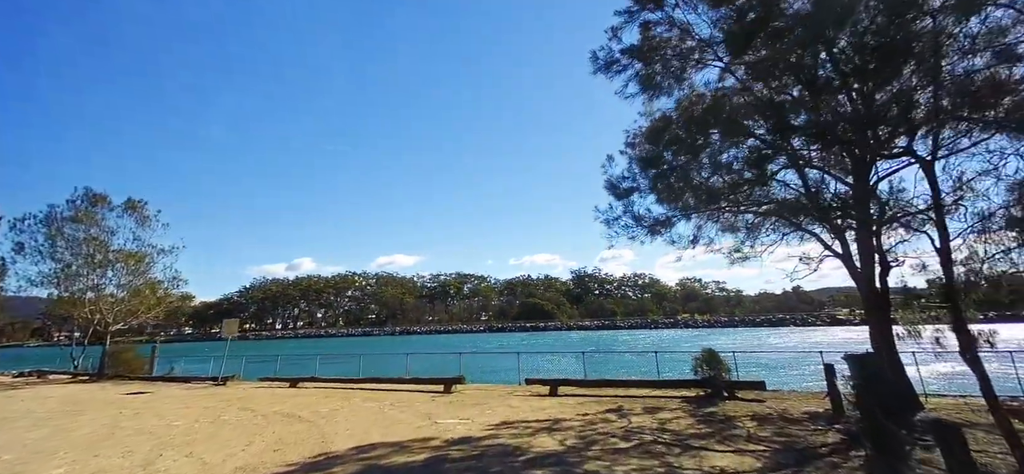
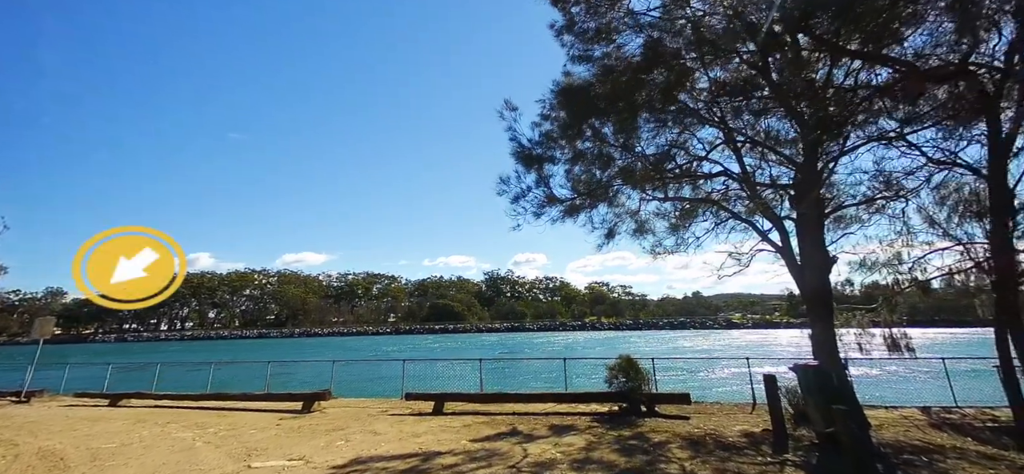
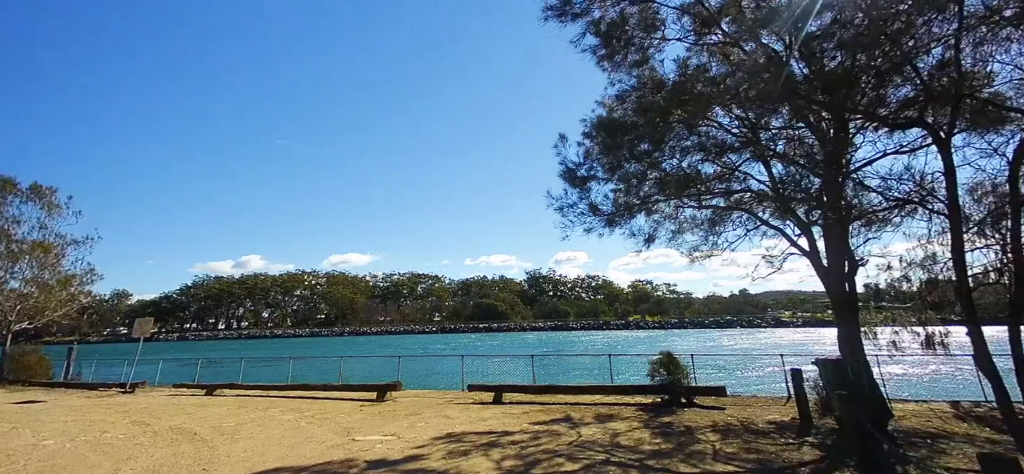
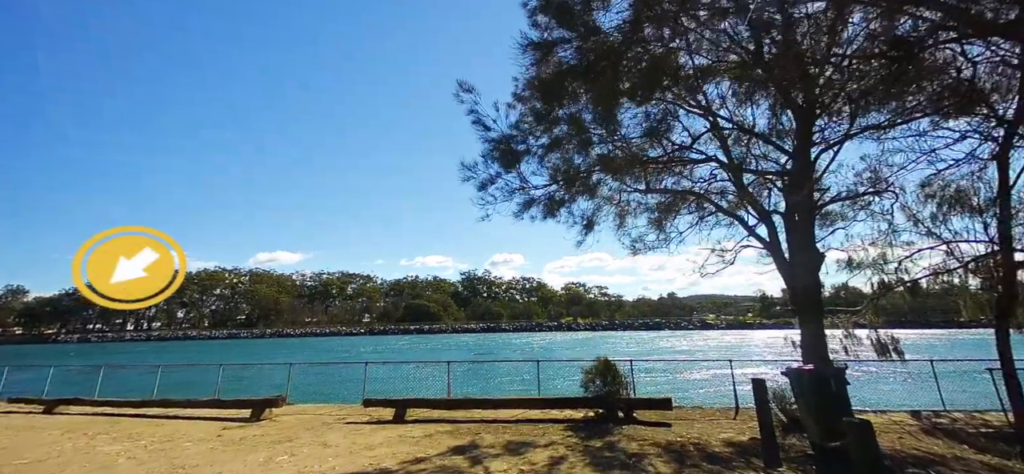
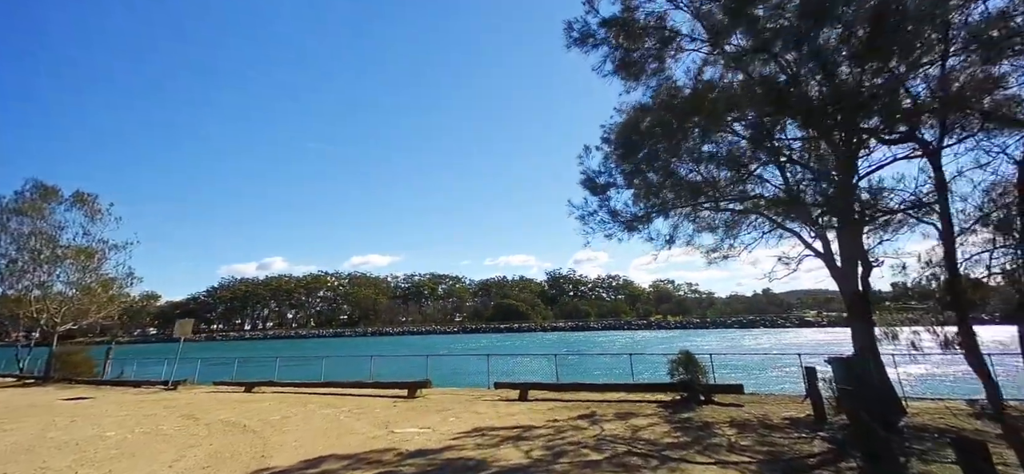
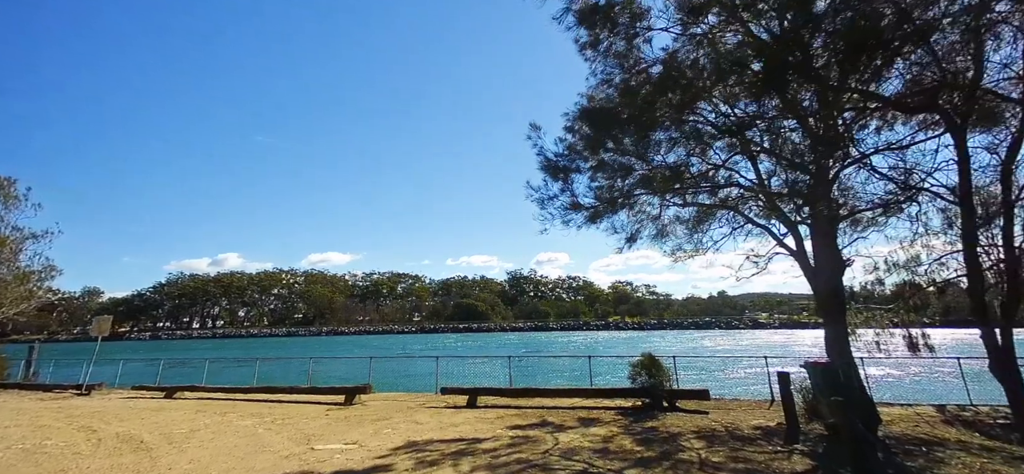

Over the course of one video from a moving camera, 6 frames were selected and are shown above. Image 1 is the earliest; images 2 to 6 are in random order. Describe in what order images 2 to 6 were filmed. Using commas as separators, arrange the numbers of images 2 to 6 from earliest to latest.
5, 3, 6, 2, 4
